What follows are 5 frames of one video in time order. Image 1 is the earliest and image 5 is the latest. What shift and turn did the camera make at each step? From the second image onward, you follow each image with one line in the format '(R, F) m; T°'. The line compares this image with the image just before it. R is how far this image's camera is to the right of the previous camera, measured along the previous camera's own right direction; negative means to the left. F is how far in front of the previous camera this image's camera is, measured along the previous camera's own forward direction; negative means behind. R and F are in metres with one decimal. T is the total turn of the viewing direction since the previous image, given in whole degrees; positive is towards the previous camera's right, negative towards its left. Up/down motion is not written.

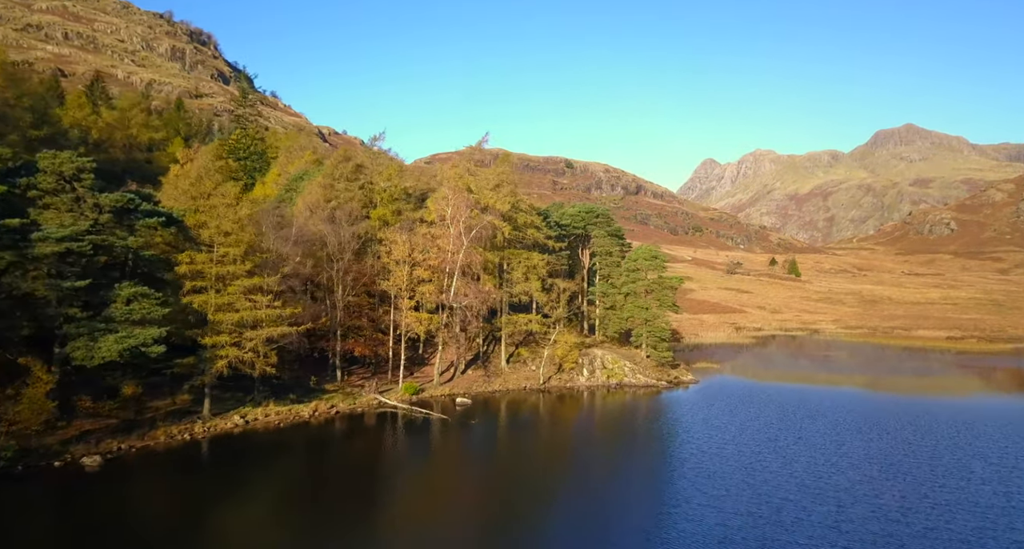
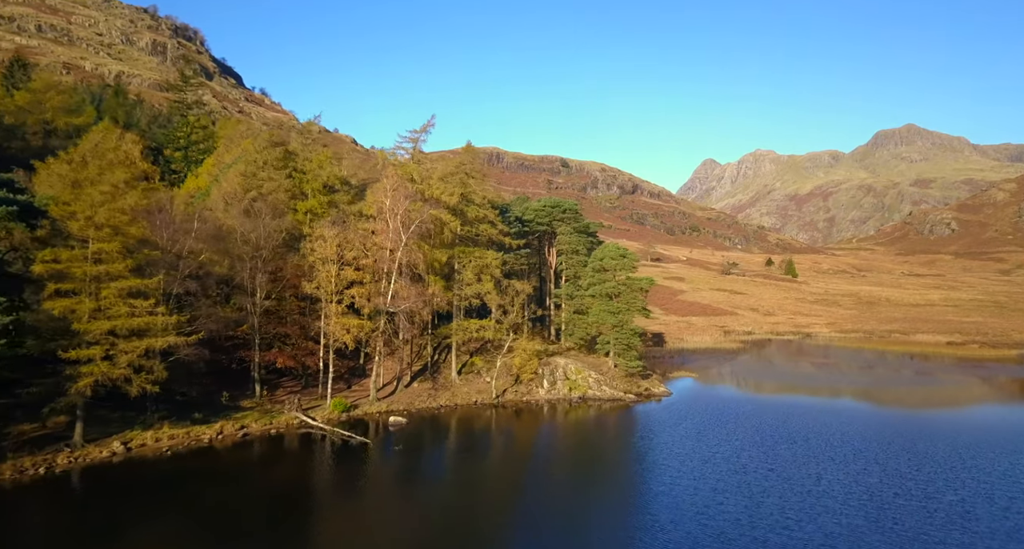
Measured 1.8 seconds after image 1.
(+4.0, +6.1) m; 0°
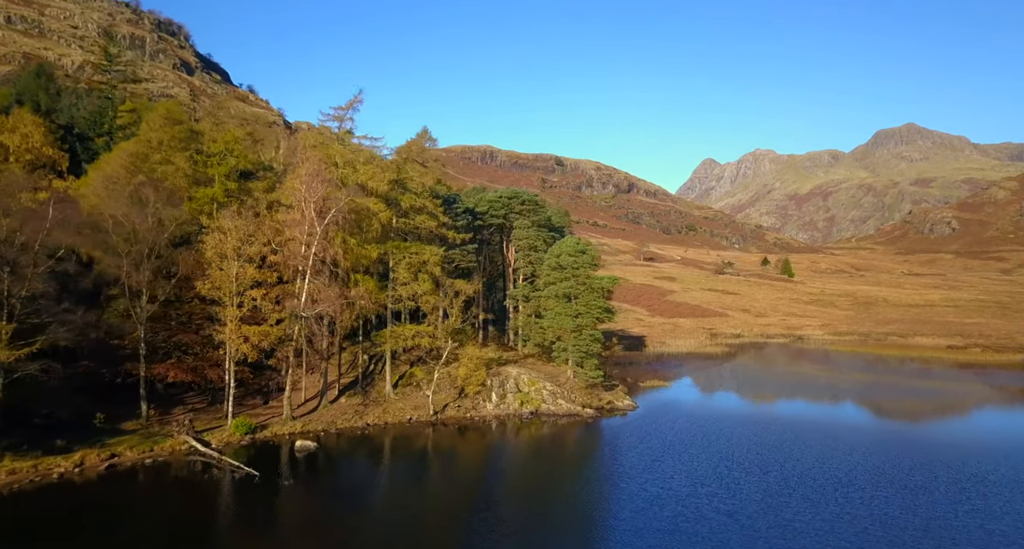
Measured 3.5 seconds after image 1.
(+4.2, +6.5) m; 0°
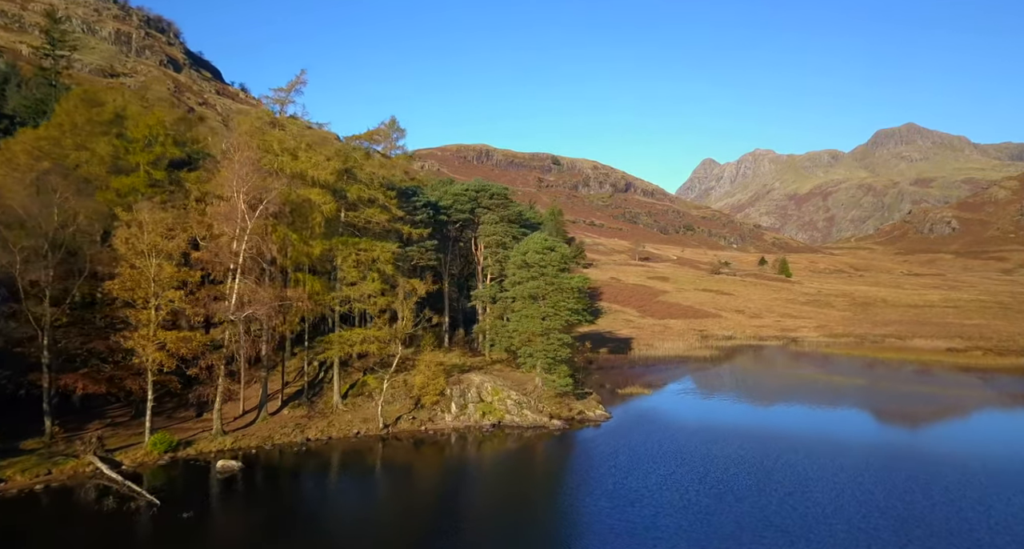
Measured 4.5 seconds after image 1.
(+2.7, +4.1) m; 0°
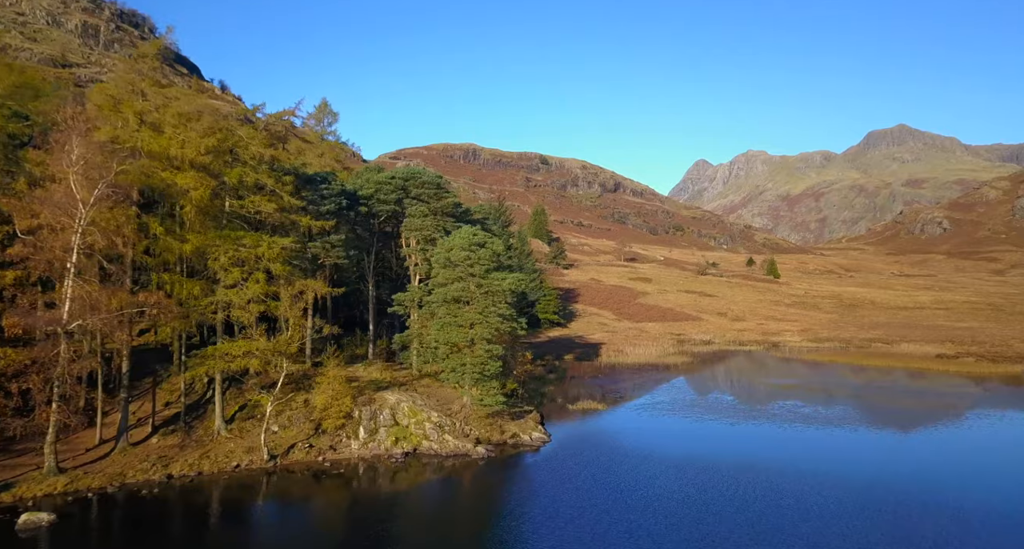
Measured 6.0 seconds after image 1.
(+4.4, +6.6) m; +1°
